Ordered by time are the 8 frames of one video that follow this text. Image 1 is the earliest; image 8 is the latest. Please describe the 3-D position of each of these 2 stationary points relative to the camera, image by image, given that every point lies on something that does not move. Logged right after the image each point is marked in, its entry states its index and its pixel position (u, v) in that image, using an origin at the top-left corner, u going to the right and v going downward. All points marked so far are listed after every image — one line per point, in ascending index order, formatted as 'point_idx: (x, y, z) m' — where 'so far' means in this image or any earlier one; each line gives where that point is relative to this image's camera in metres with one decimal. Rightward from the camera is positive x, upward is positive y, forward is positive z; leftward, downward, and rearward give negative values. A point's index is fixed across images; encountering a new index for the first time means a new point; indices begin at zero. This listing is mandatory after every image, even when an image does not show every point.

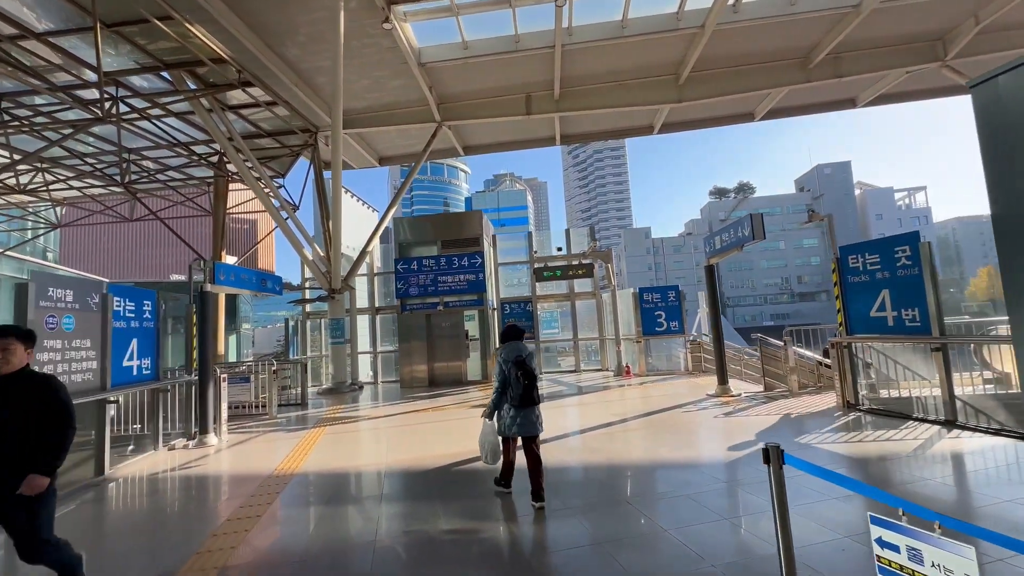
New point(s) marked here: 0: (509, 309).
0: (0.0, -0.7, +15.0) m
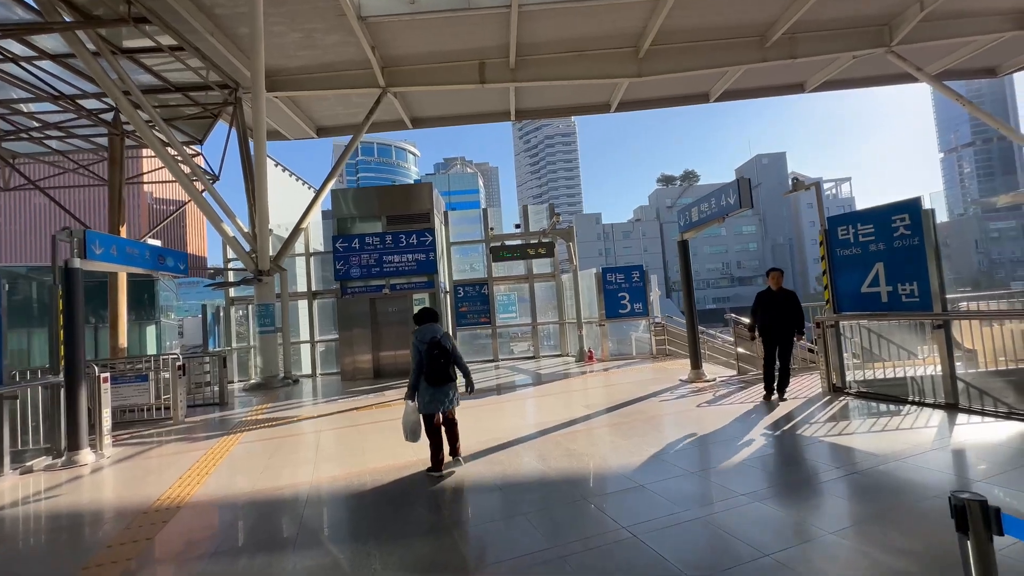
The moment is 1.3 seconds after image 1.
0: (-1.4, -0.1, +13.9) m
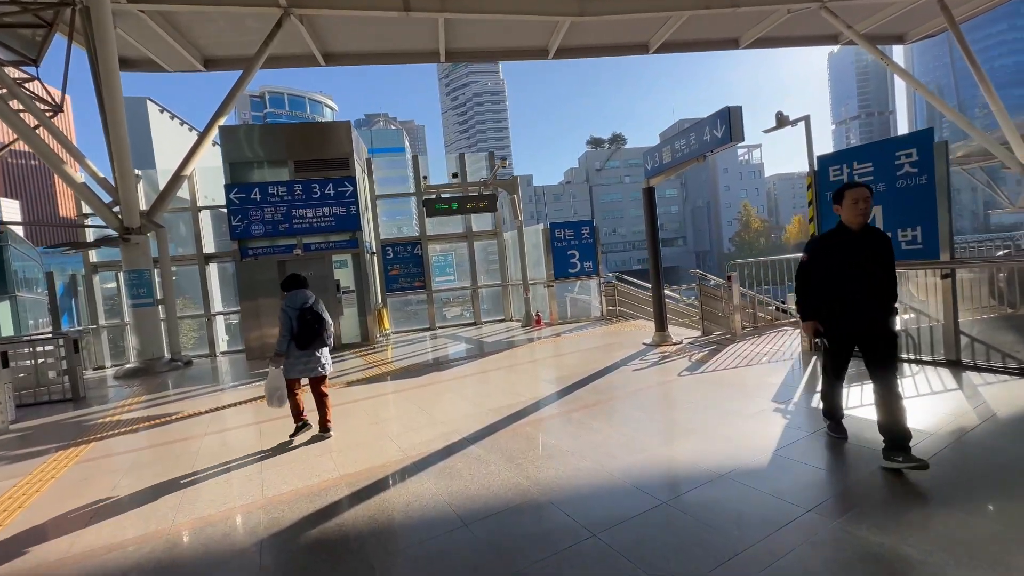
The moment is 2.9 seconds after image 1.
0: (-3.2, +1.0, +12.2) m
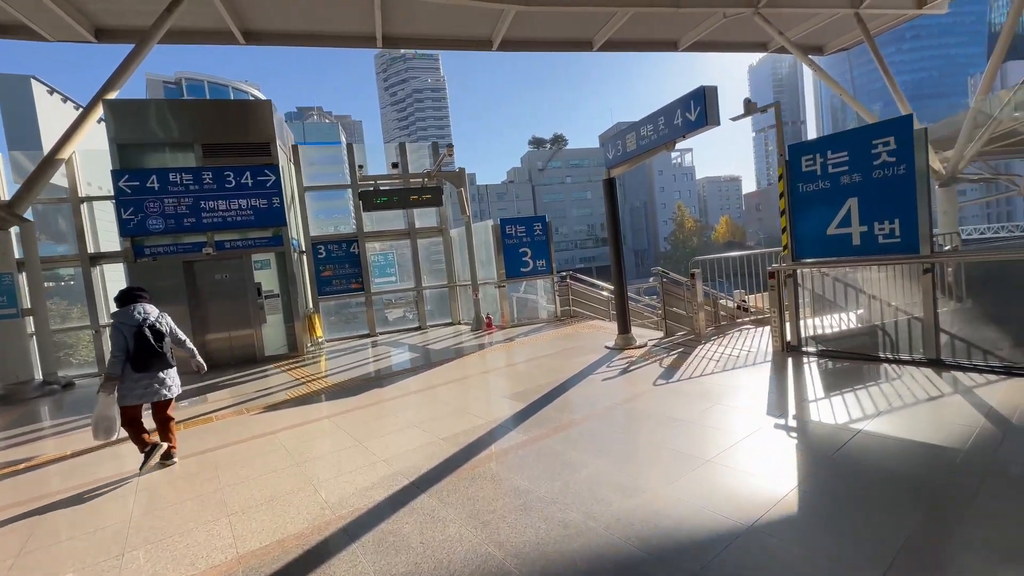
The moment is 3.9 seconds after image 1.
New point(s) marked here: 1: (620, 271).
0: (-4.5, +0.9, +11.0) m
1: (+1.6, +0.3, +6.7) m
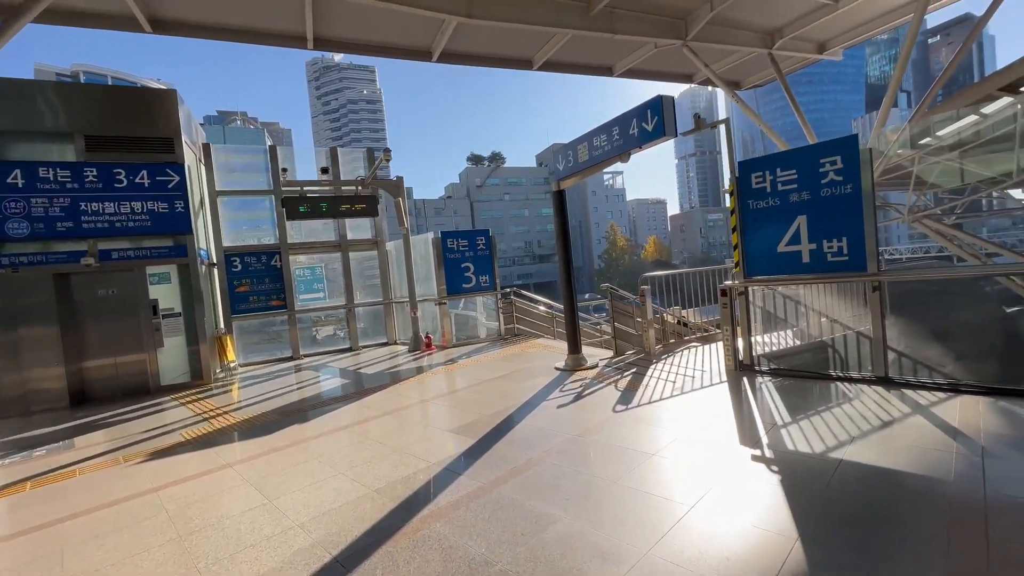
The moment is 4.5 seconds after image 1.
0: (-5.8, +0.5, +9.8) m
1: (+0.8, 0.0, +6.4) m
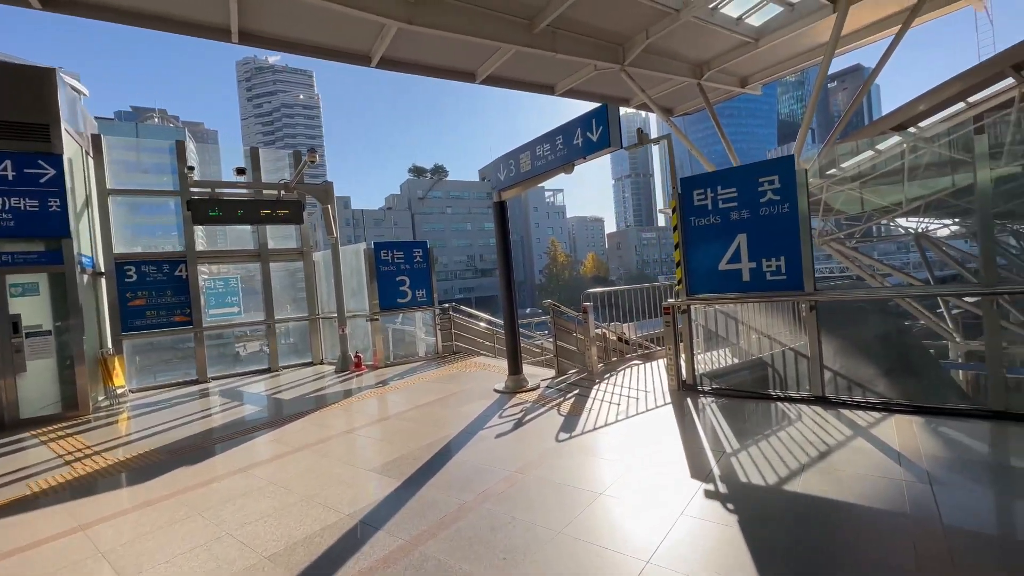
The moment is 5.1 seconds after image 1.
0: (-7.1, +0.3, +8.5) m
1: (0.0, -0.2, +6.0) m
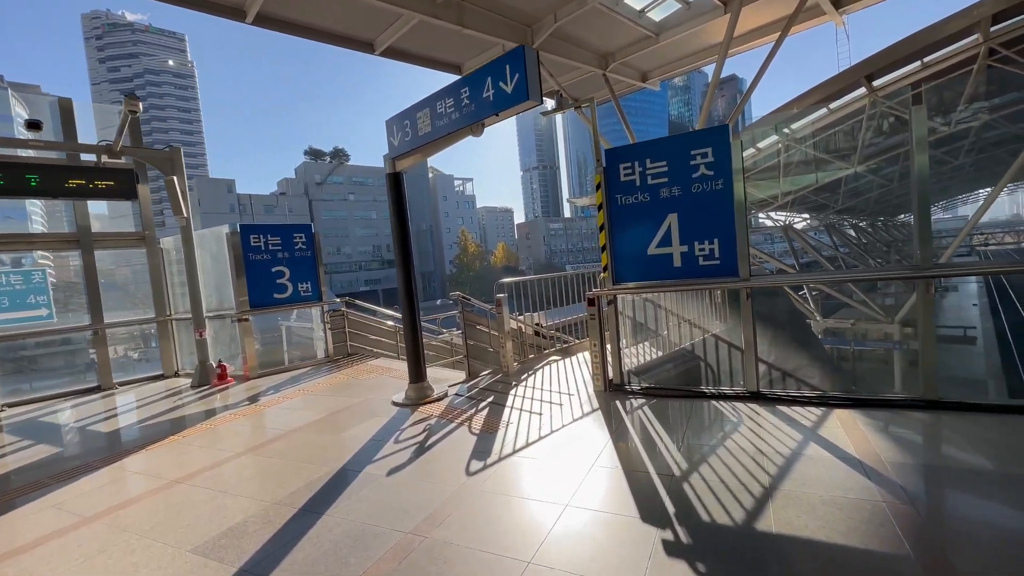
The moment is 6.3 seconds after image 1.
0: (-8.5, +0.3, +6.0) m
1: (-1.1, -0.1, +5.0) m
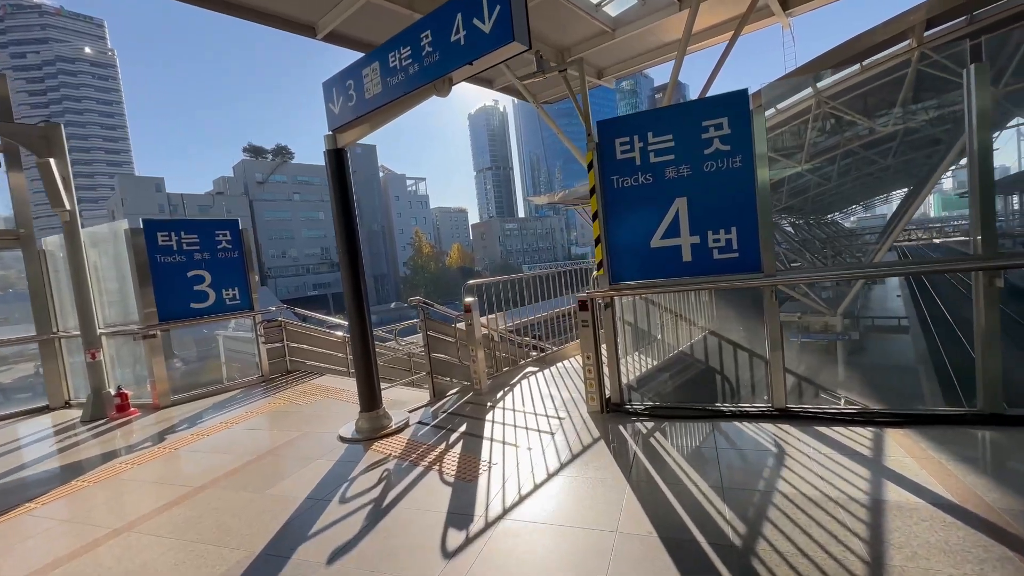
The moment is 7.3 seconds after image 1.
0: (-8.8, +0.1, +4.3) m
1: (-1.4, -0.2, +4.0) m
